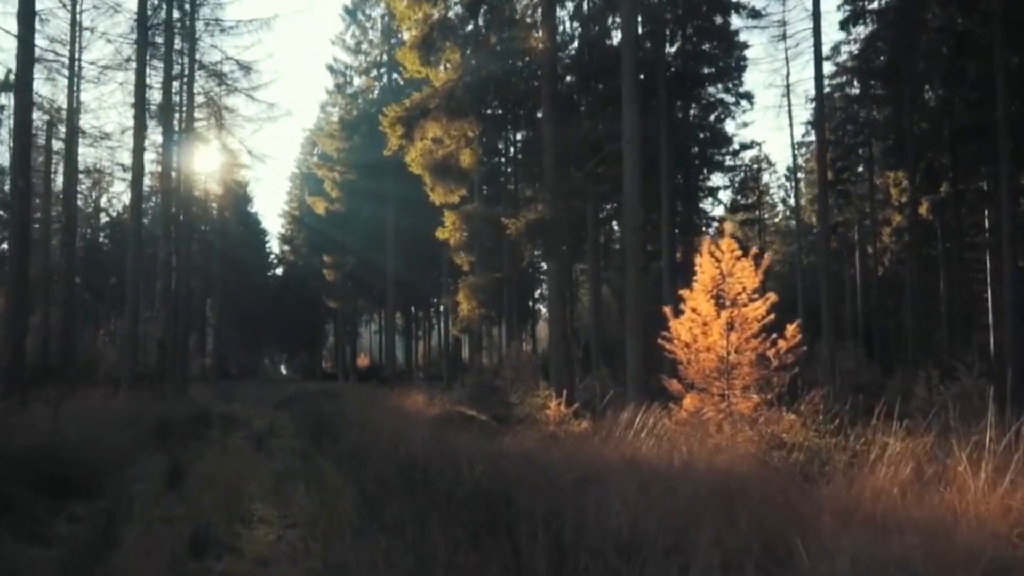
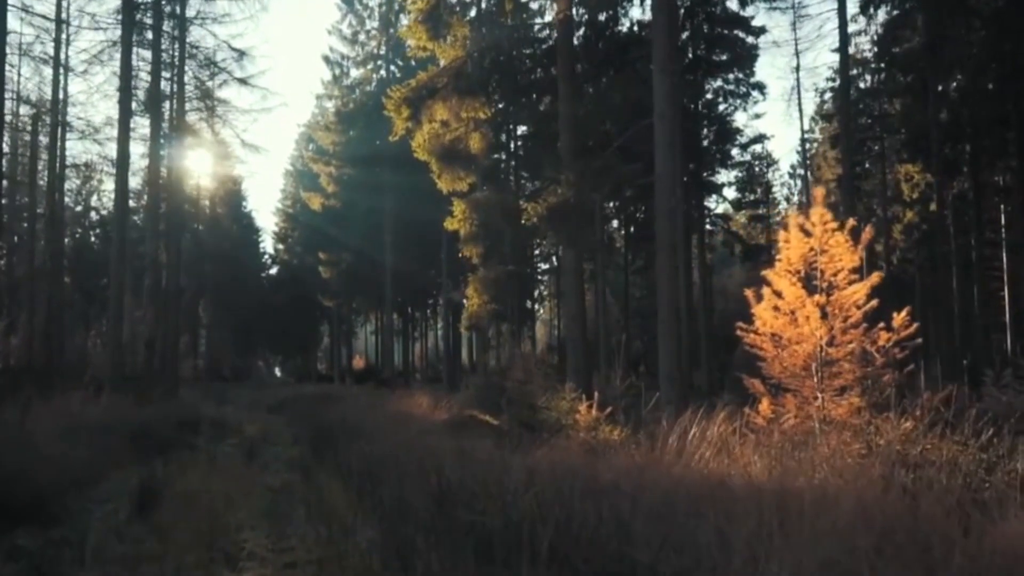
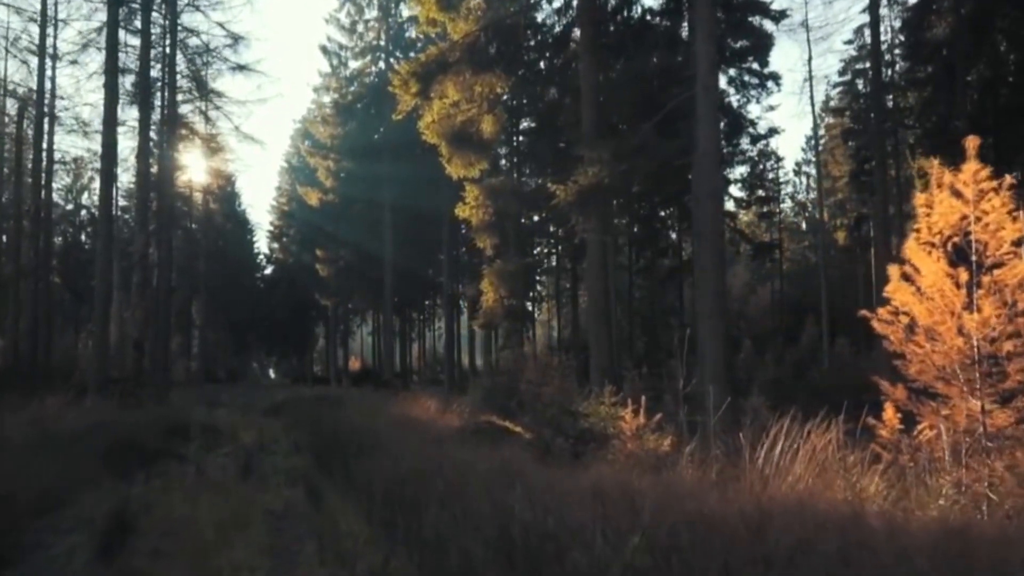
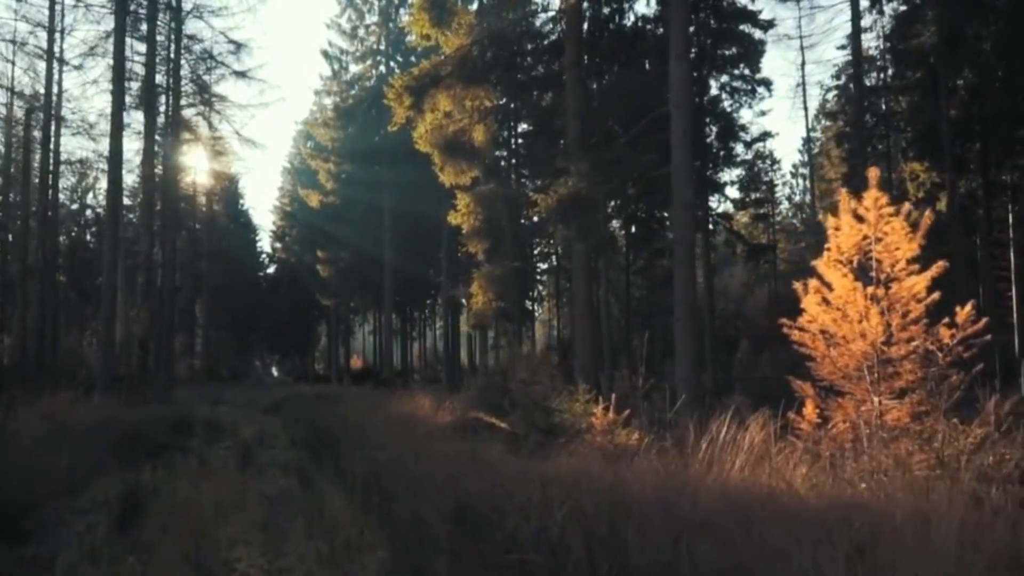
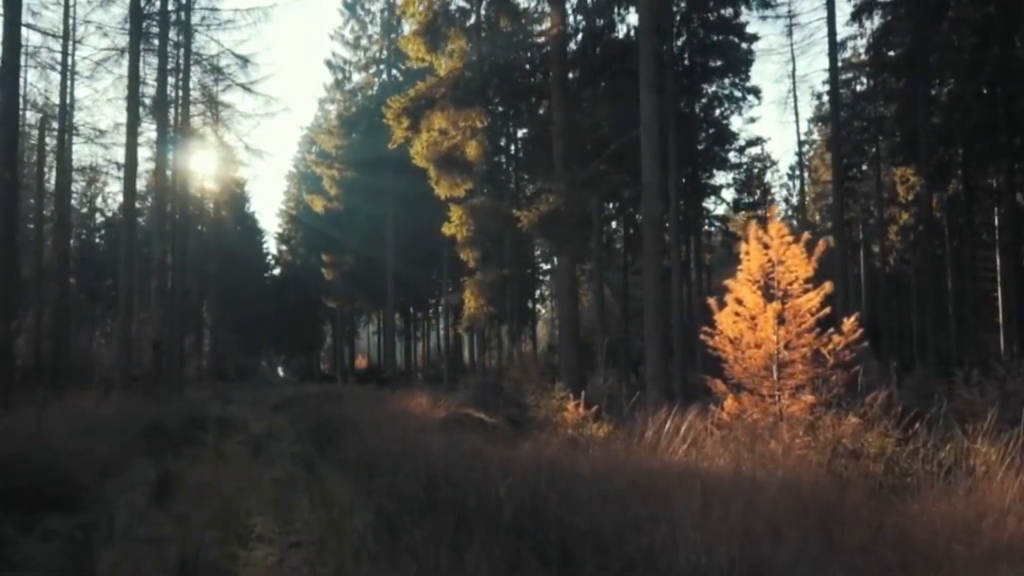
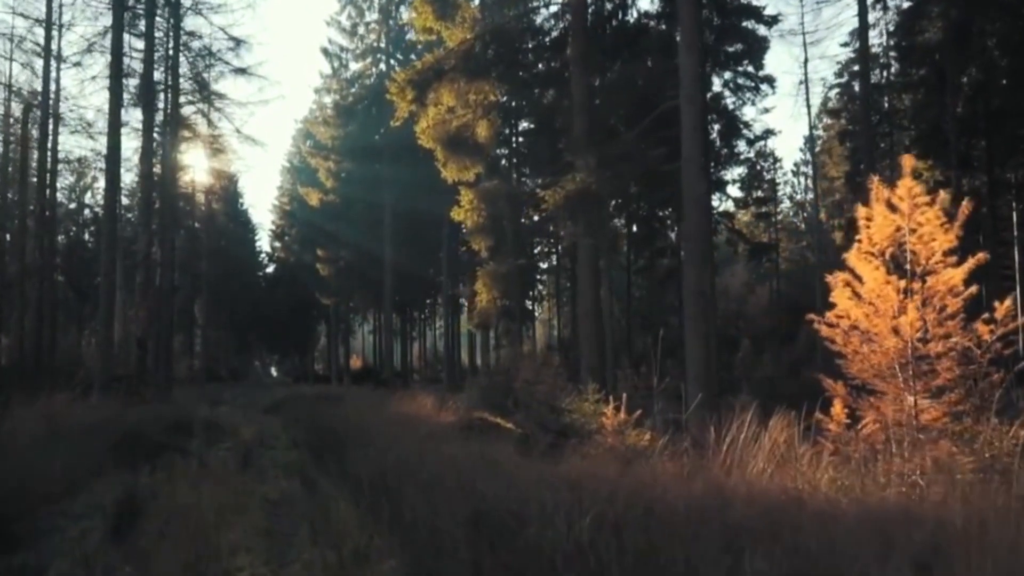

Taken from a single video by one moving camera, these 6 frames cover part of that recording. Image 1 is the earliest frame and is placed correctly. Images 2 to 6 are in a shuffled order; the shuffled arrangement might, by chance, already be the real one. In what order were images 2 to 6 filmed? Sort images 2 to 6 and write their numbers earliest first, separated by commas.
5, 2, 4, 6, 3
